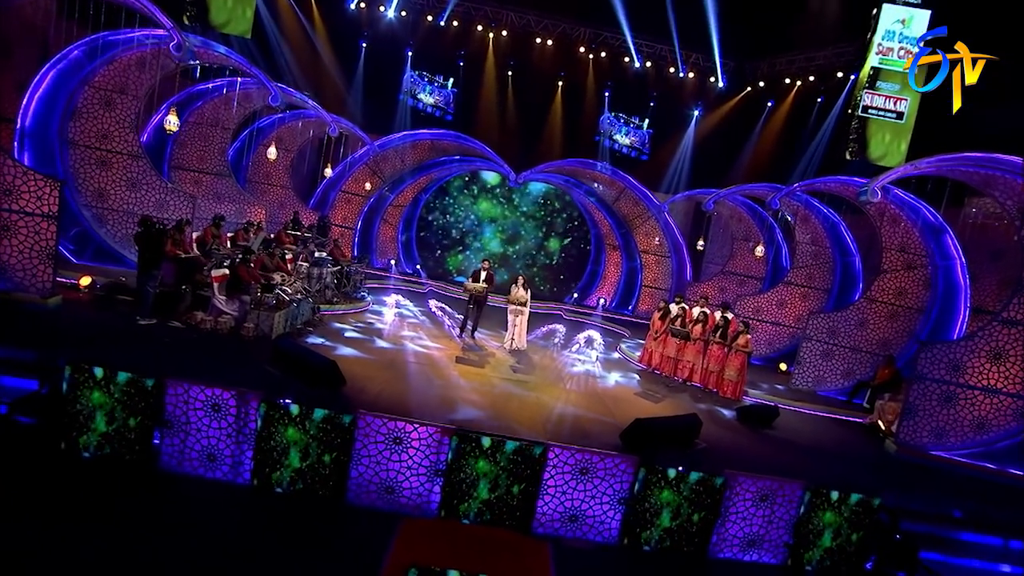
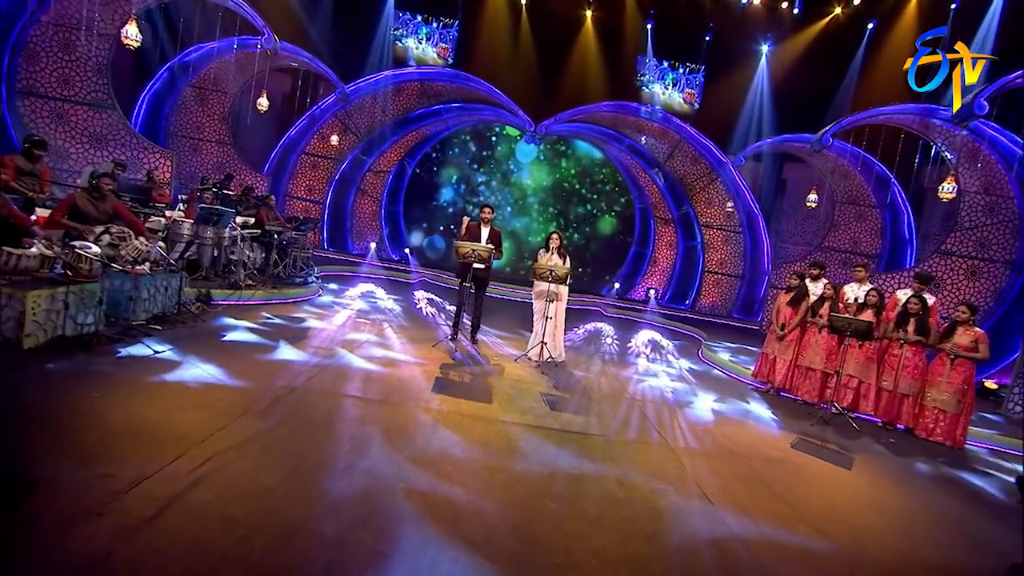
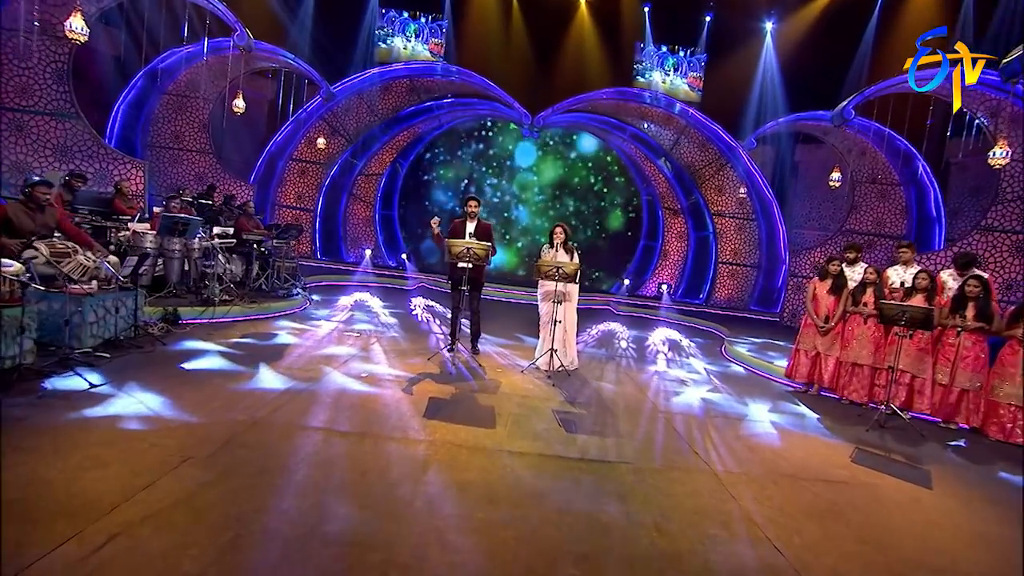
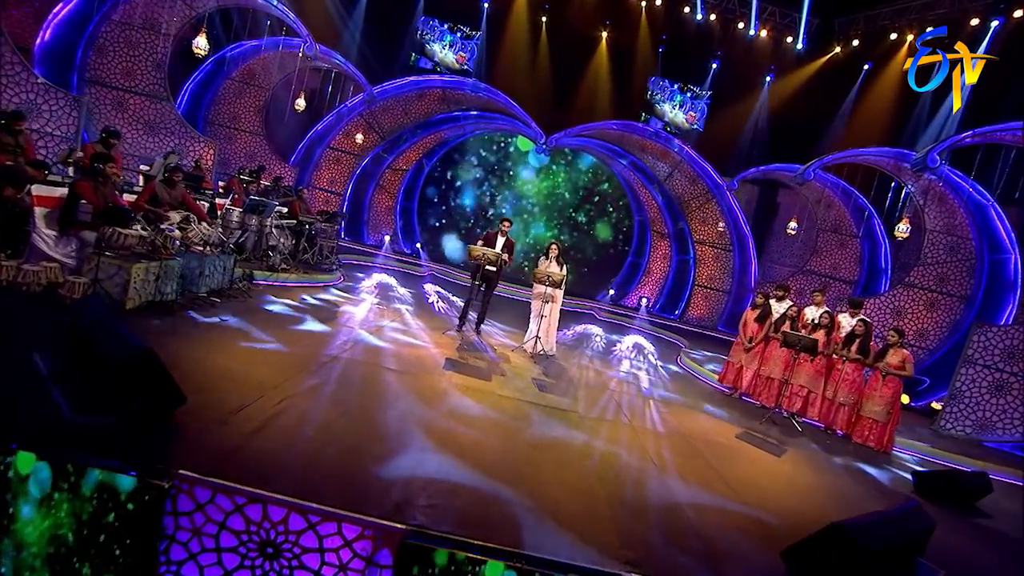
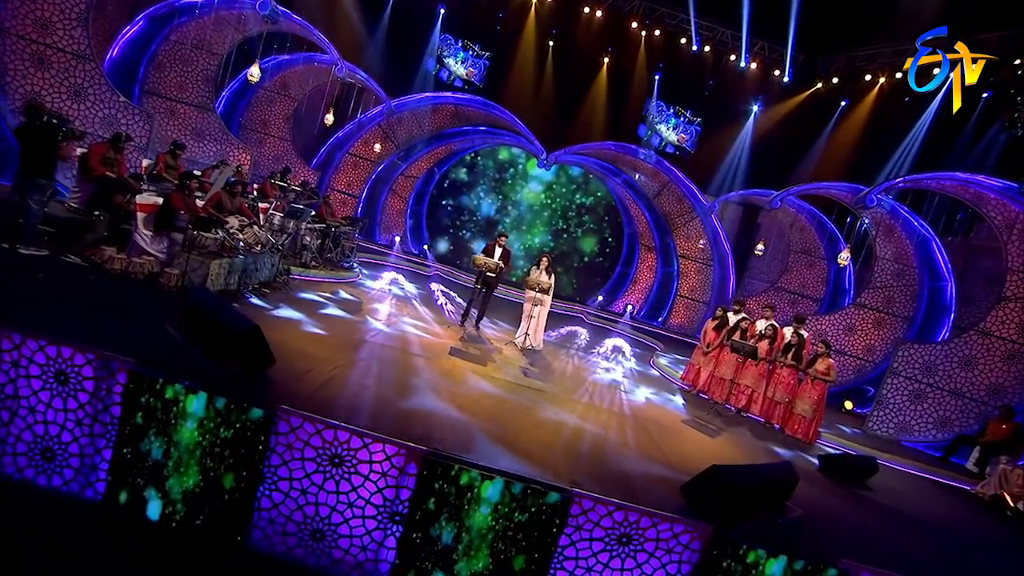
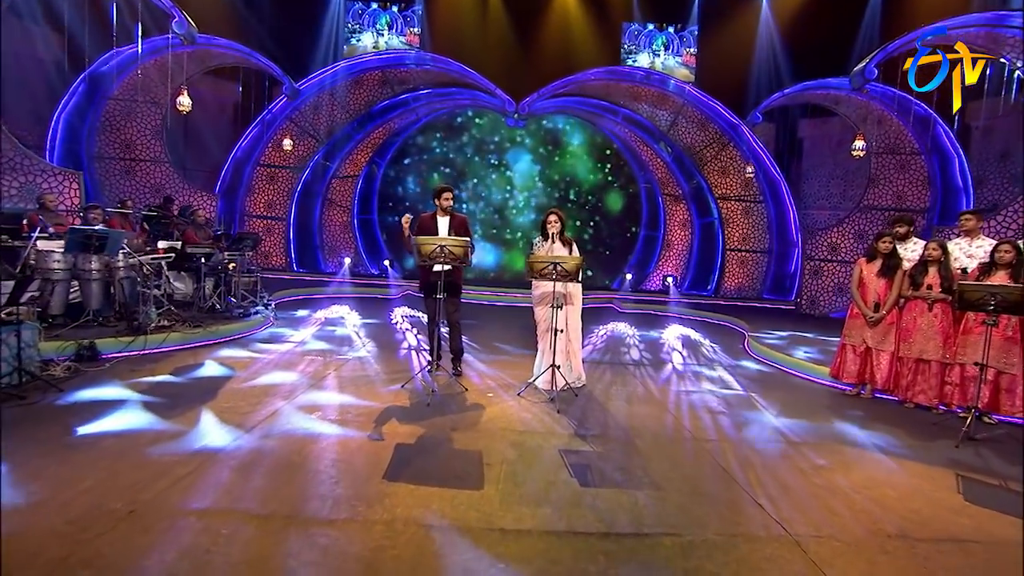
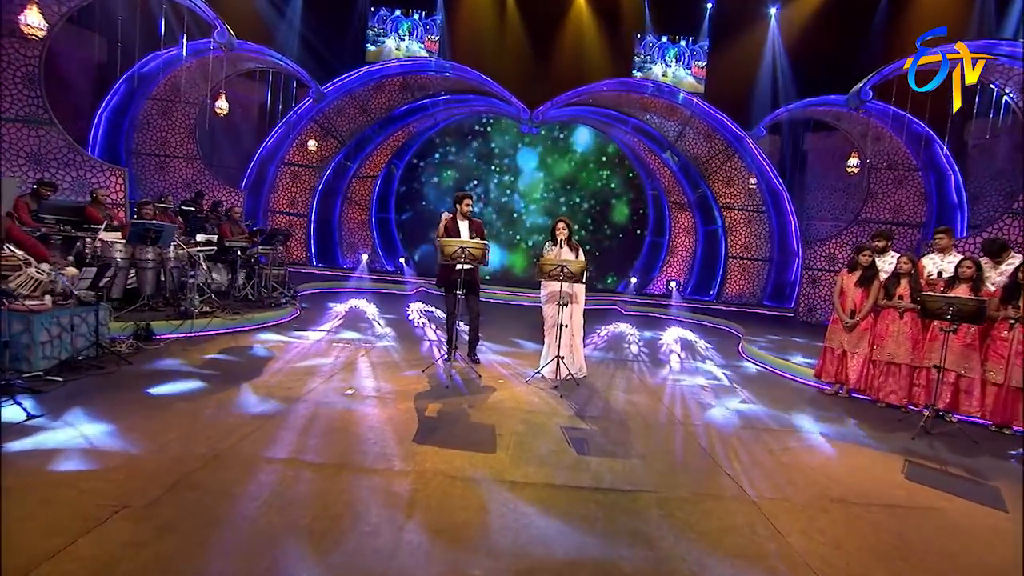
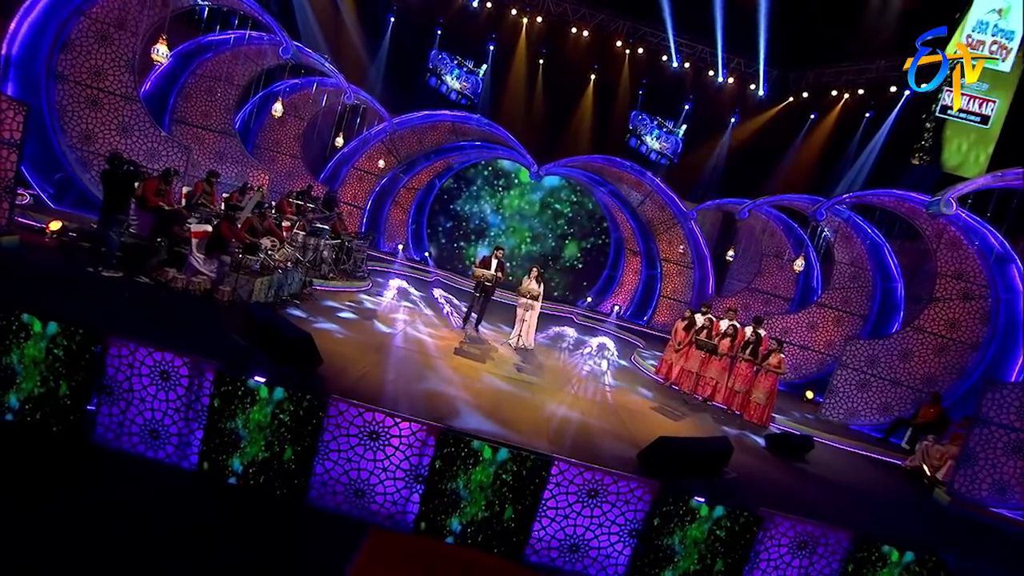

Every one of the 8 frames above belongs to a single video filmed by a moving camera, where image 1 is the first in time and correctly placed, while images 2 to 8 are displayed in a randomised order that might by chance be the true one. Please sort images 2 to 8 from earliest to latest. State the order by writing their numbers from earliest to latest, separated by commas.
8, 5, 4, 2, 3, 7, 6
